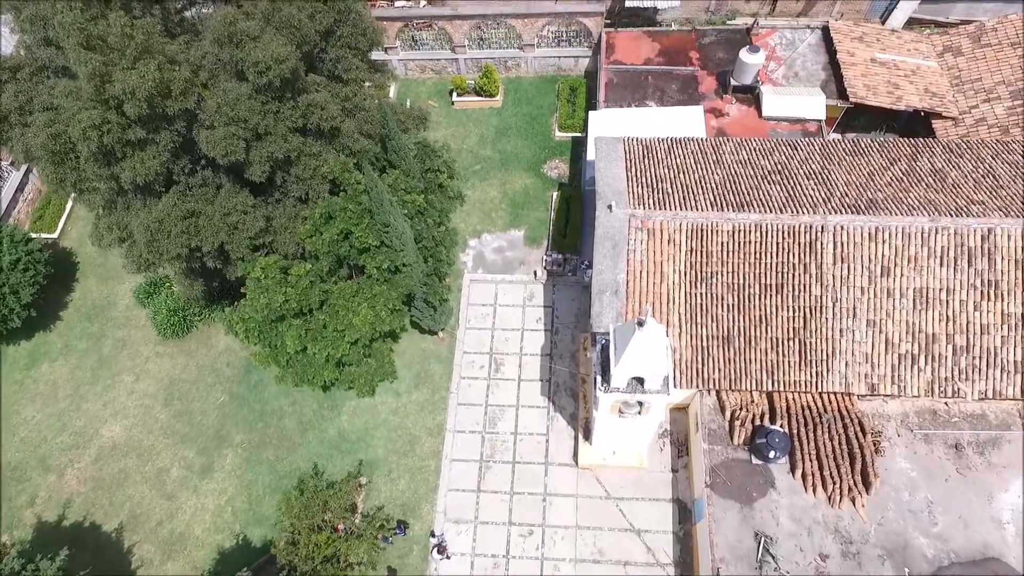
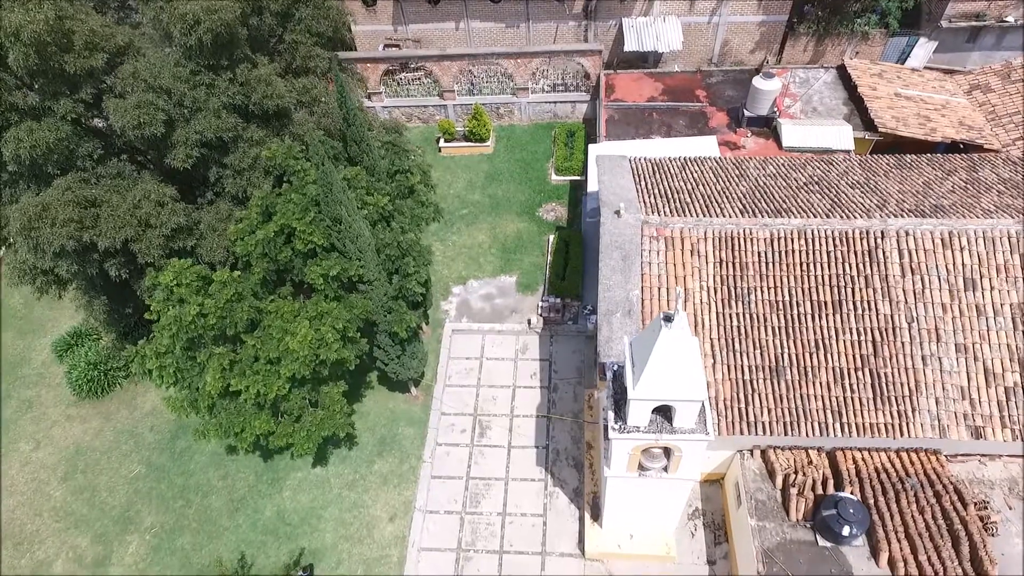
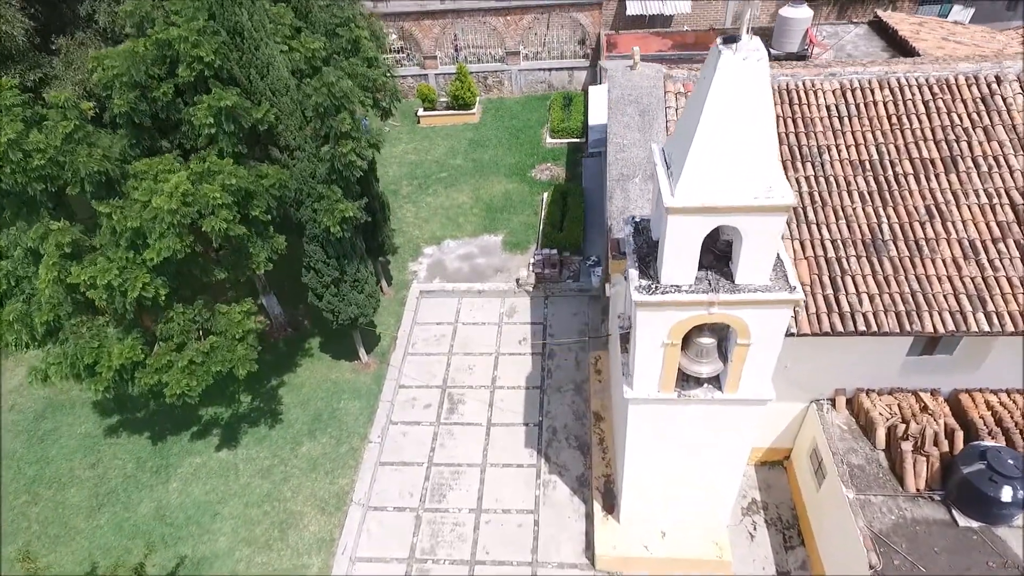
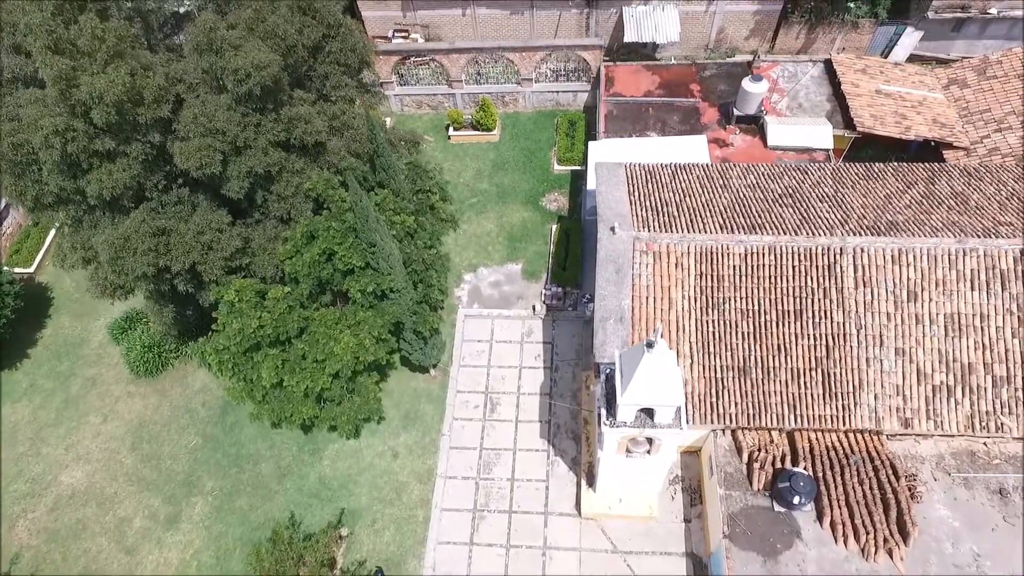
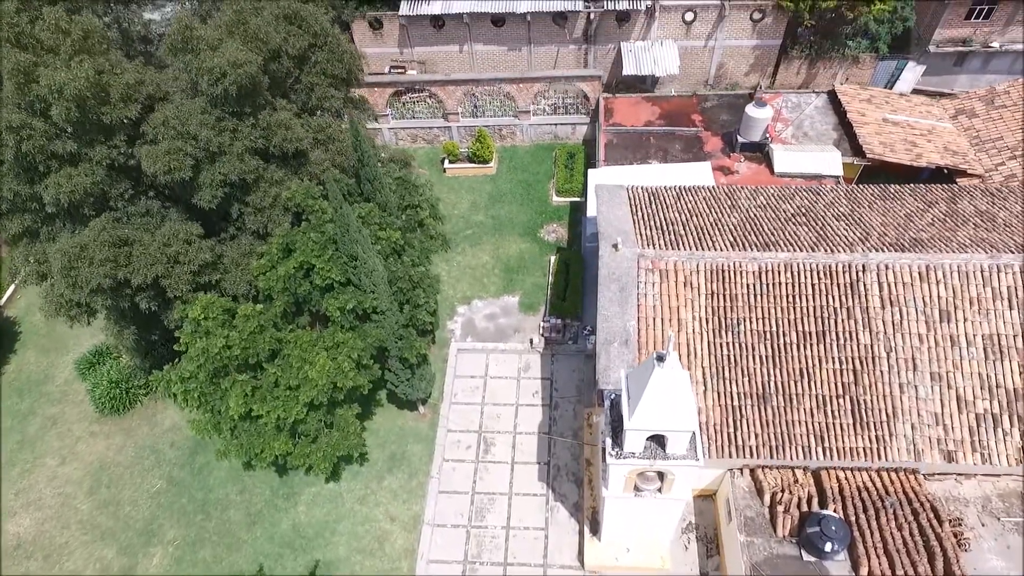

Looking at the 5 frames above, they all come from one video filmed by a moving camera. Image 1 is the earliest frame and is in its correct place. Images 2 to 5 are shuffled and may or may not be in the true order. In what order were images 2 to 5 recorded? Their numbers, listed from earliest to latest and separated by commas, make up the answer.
4, 5, 2, 3
